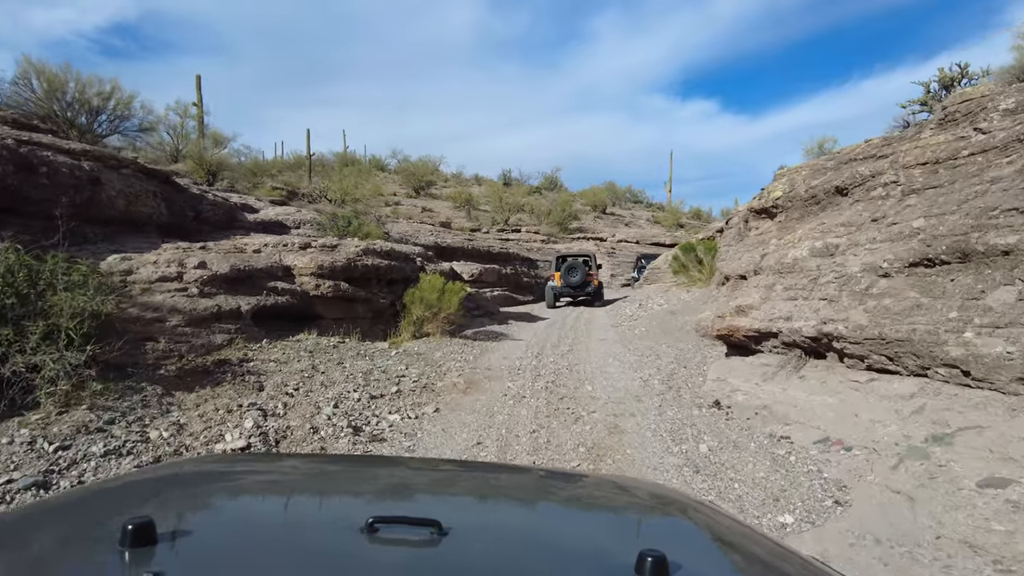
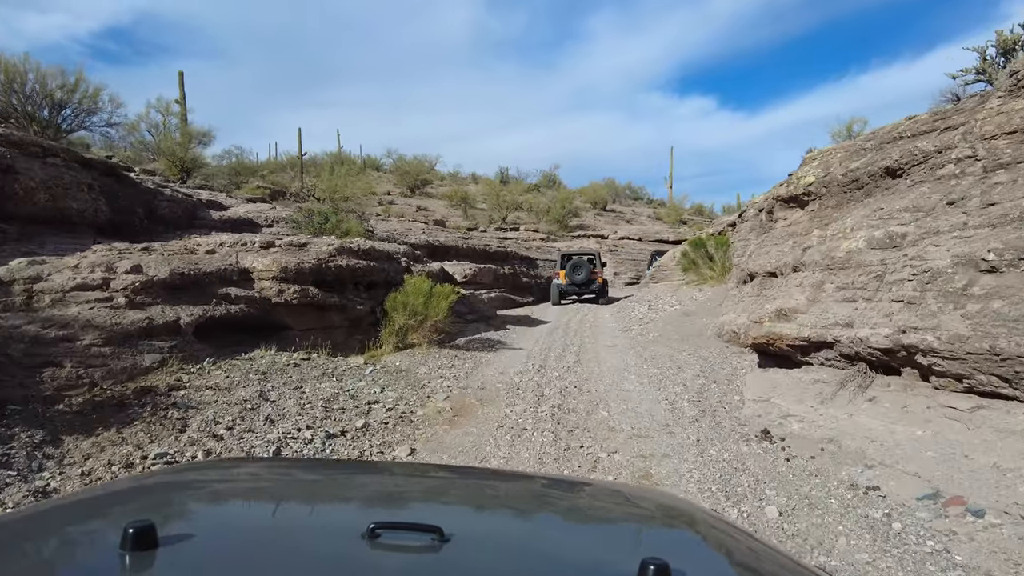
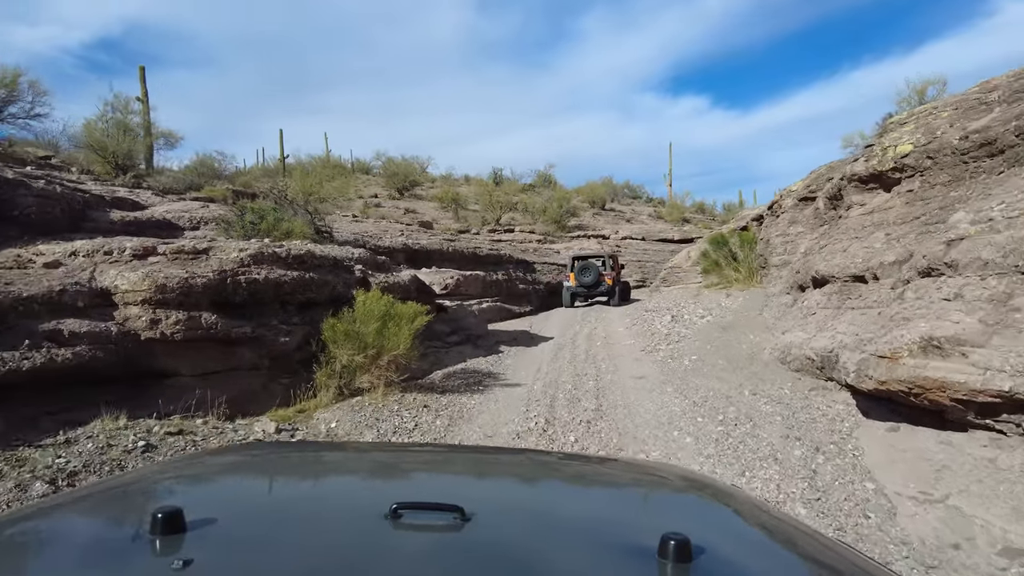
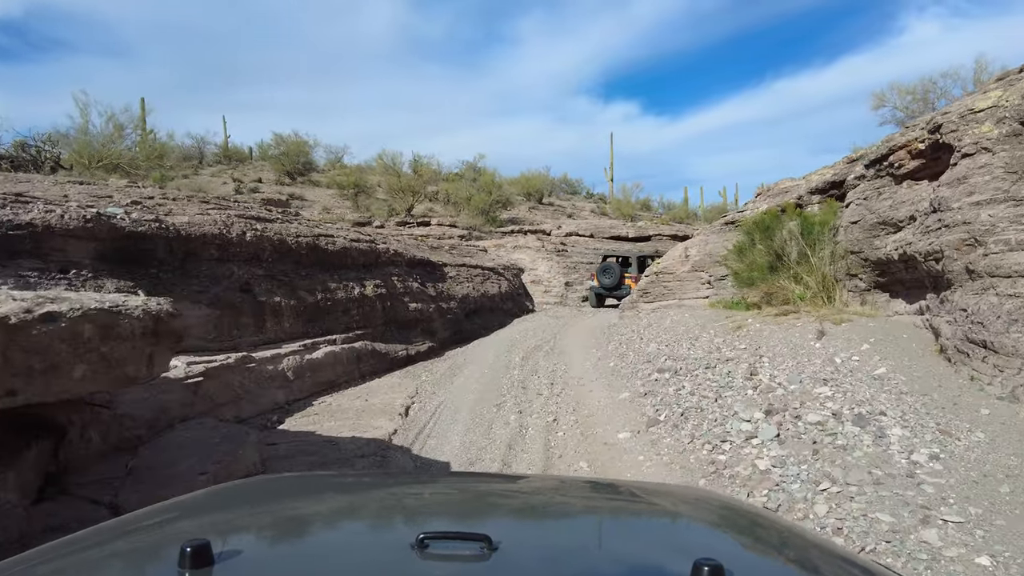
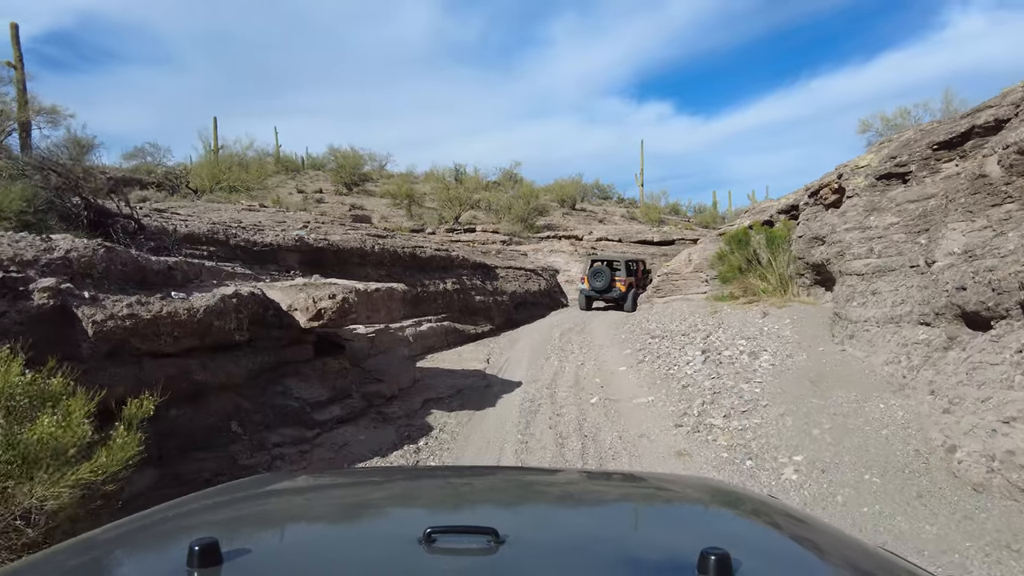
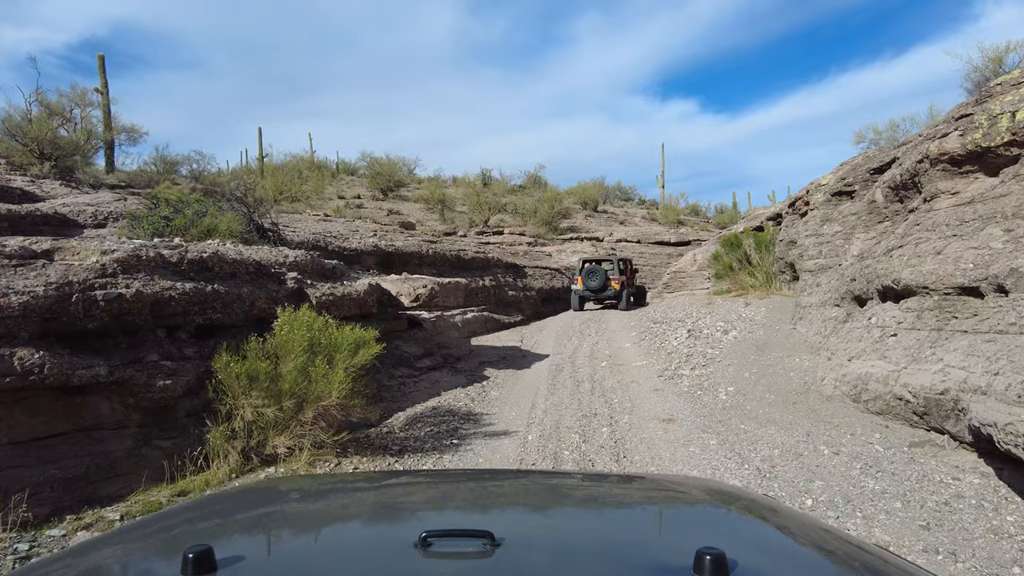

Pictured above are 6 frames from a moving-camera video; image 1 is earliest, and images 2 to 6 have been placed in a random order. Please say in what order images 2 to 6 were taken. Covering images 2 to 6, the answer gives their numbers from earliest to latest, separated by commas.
2, 3, 6, 5, 4
